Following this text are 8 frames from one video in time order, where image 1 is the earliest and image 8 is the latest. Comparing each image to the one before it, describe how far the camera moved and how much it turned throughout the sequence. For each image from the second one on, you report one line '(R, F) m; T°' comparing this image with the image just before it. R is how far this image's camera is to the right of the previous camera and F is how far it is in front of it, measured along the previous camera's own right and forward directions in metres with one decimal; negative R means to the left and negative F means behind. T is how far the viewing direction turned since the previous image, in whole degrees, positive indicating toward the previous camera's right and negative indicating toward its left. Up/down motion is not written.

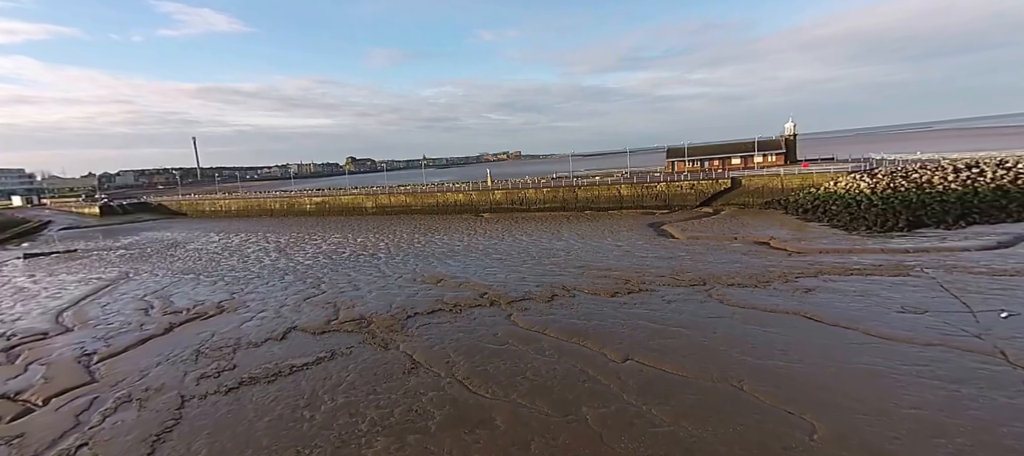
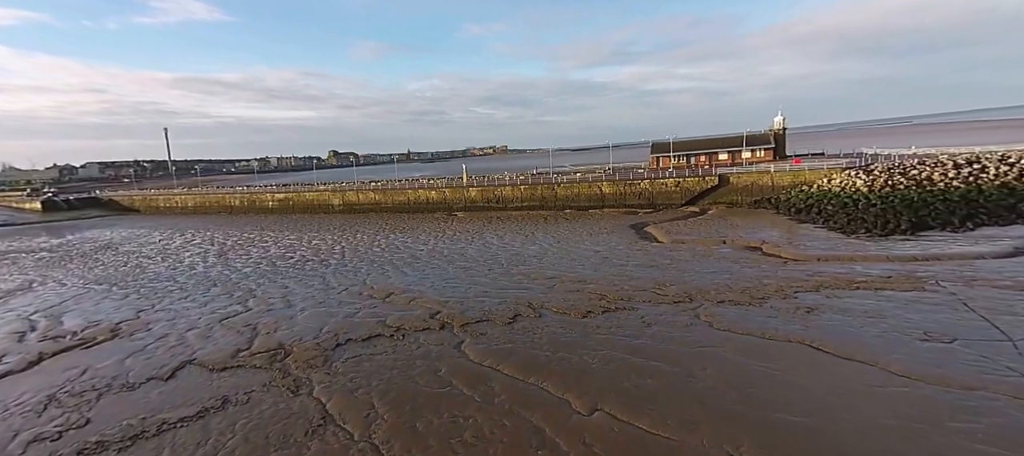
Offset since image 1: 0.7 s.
(+0.9, +2.3) m; +2°
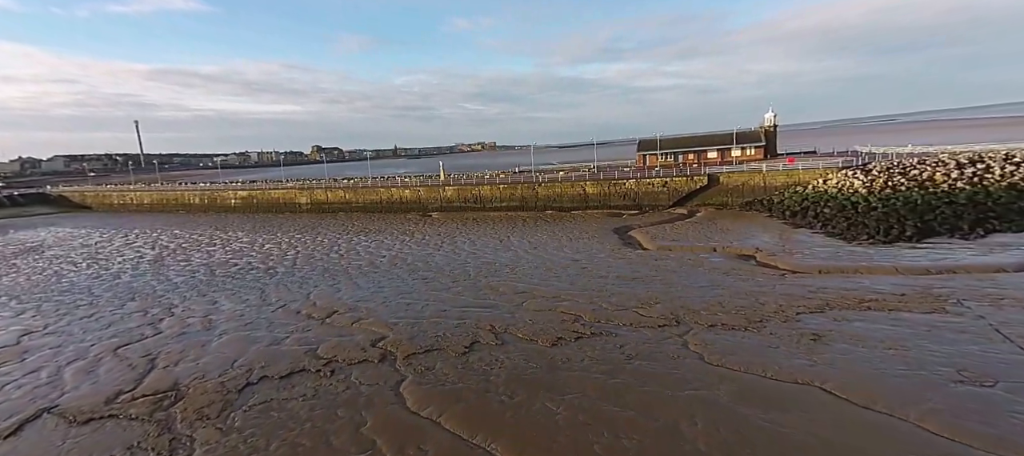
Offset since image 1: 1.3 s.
(+0.8, +2.0) m; +1°
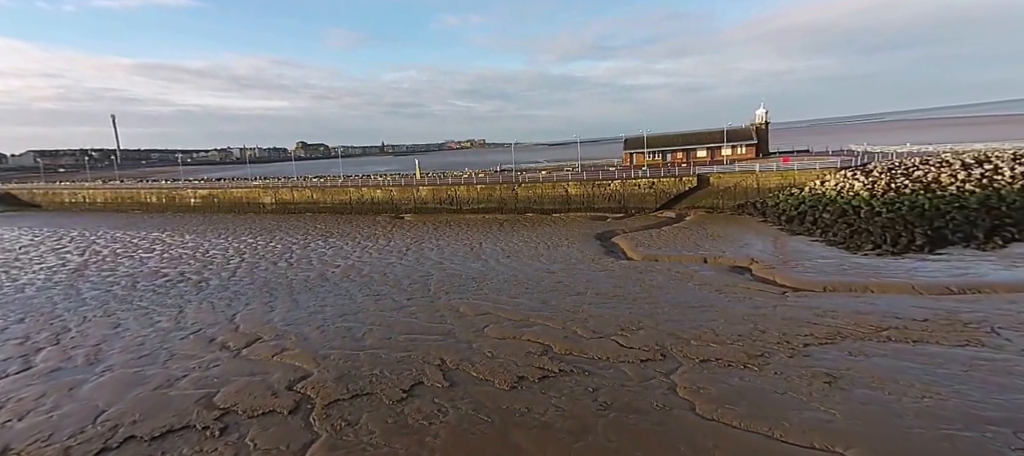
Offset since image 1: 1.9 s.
(+0.8, +2.0) m; +1°
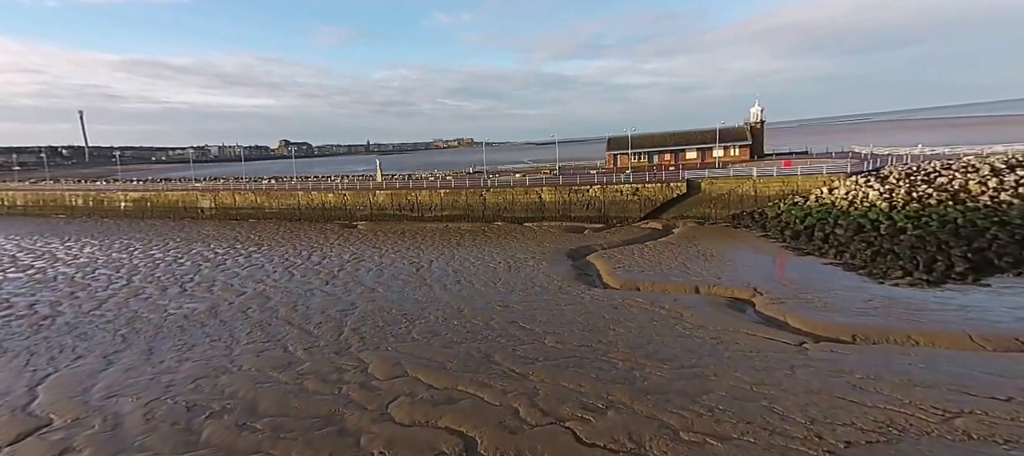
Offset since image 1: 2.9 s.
(+1.3, +3.4) m; +1°
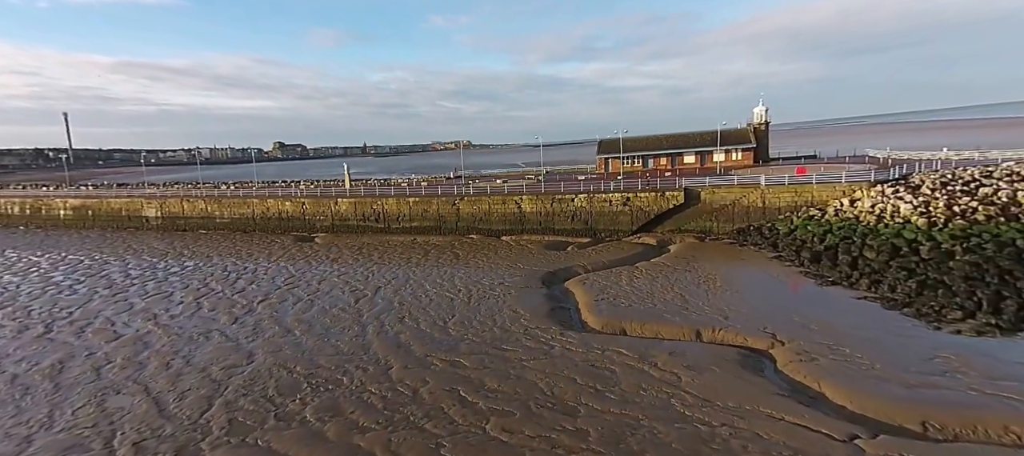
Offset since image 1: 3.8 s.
(+1.1, +3.0) m; 0°
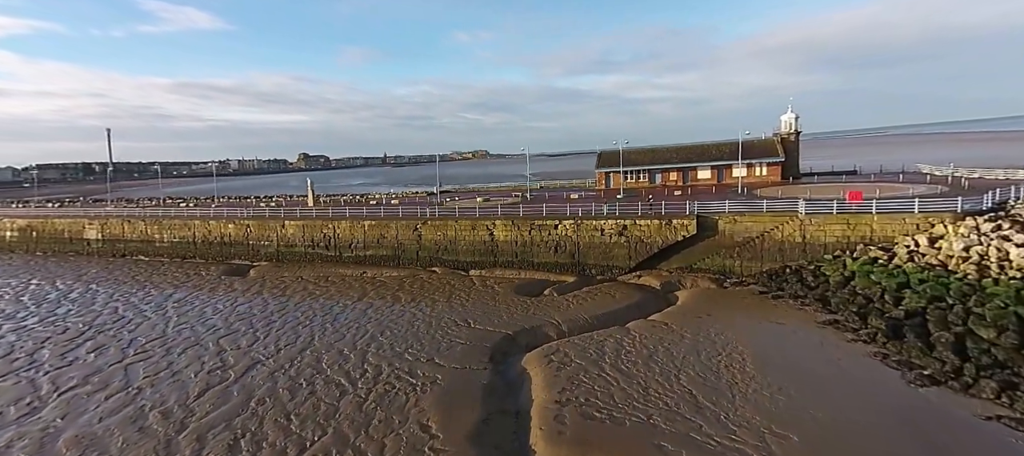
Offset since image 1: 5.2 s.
(+1.7, +4.5) m; -2°
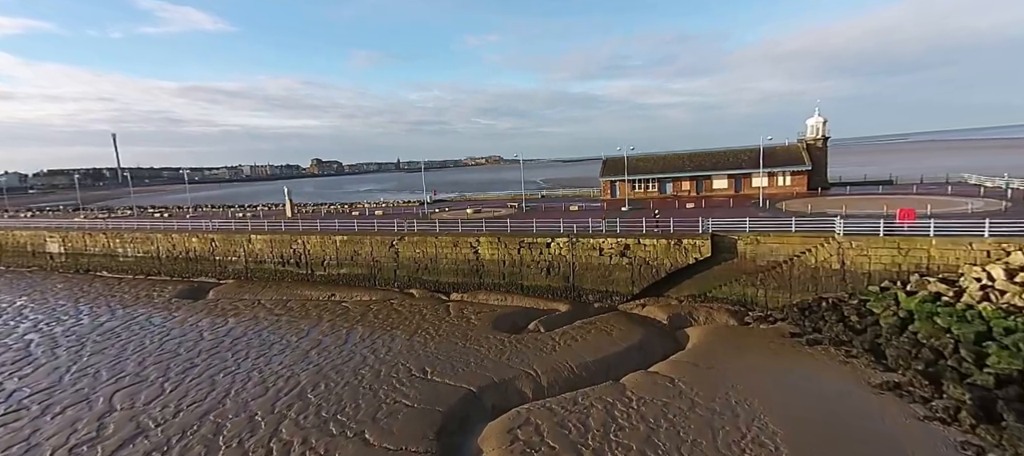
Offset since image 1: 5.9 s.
(+1.0, +2.4) m; -2°
